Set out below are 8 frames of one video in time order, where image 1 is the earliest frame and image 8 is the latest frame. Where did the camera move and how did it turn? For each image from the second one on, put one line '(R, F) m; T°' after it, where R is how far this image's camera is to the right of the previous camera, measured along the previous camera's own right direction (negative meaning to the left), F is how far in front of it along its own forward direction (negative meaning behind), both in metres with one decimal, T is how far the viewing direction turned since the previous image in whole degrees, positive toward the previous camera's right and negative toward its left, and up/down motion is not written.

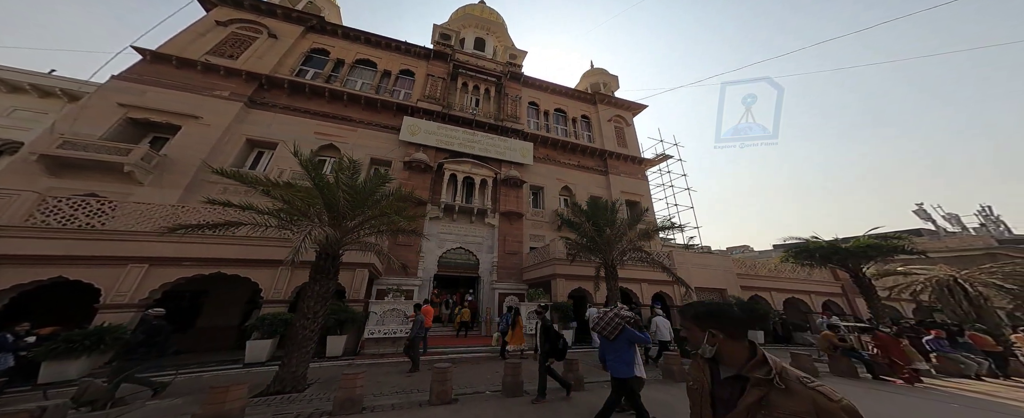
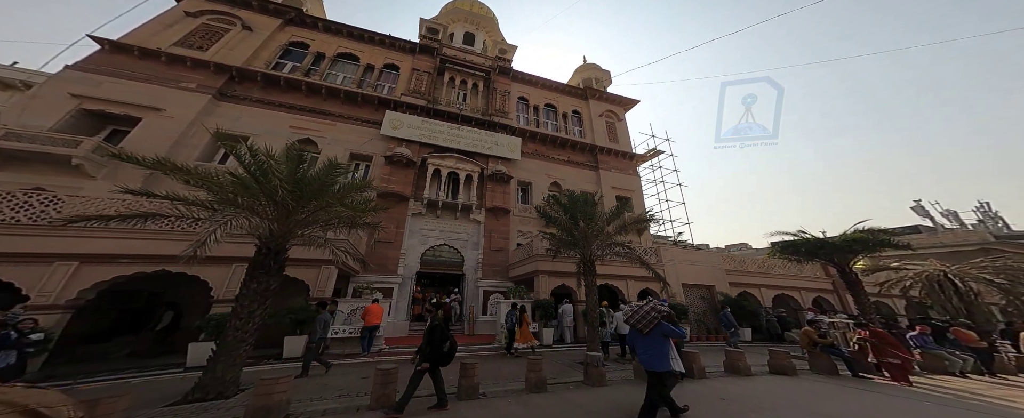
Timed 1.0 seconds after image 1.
(+0.8, +0.3) m; 0°
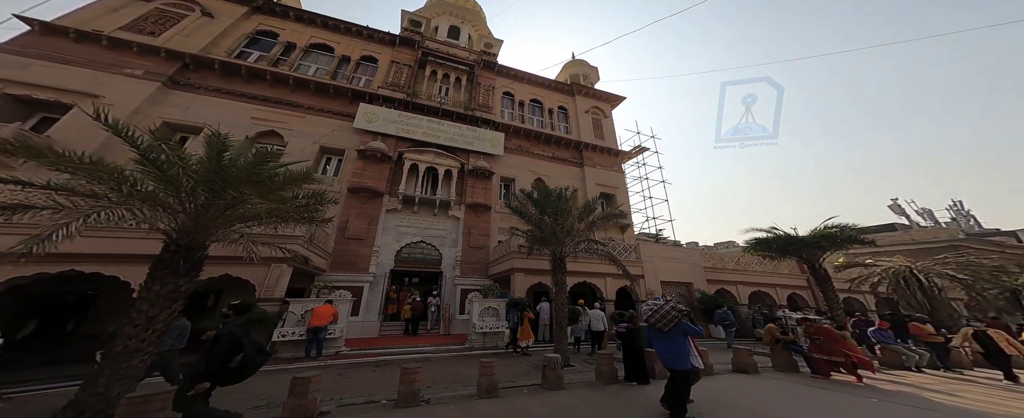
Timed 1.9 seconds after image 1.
(+0.8, +0.3) m; +2°
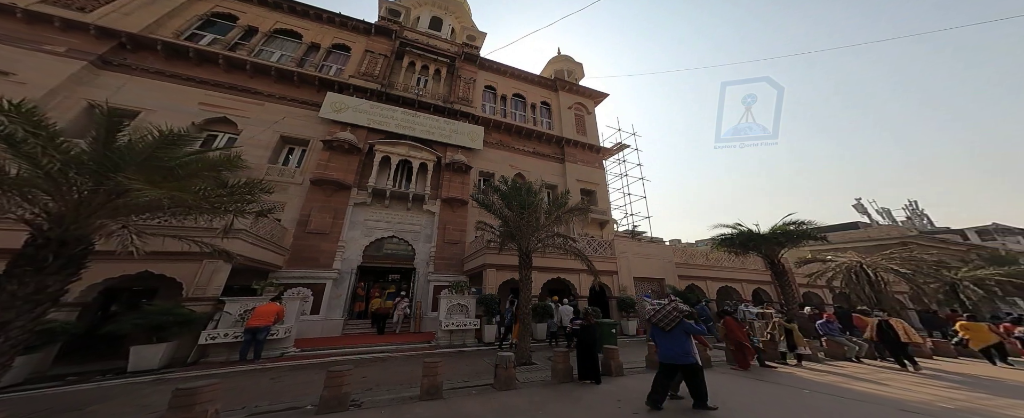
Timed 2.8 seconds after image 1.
(+0.6, +0.2) m; +3°
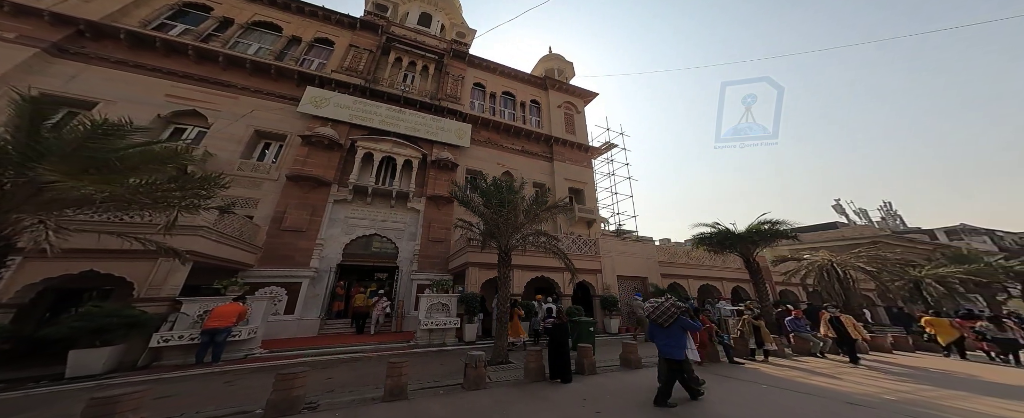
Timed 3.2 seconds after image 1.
(+0.4, +0.1) m; +2°
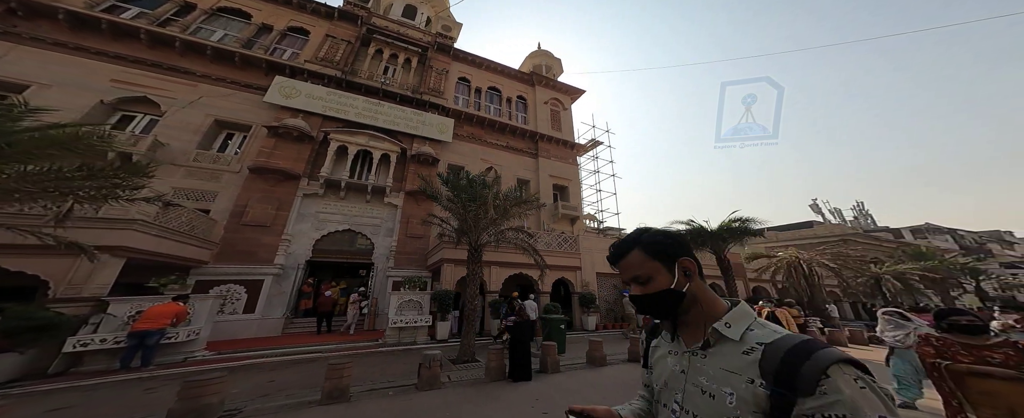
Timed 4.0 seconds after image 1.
(+0.6, +0.2) m; +2°
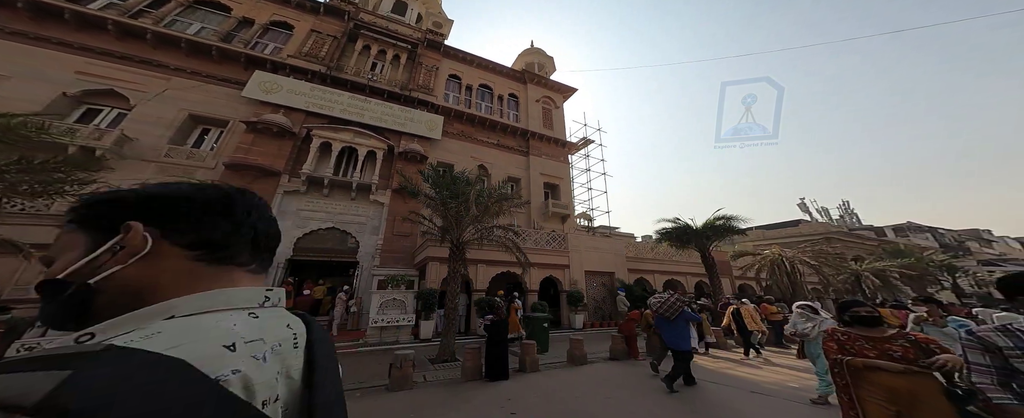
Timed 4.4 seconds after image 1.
(+0.4, +0.1) m; +1°
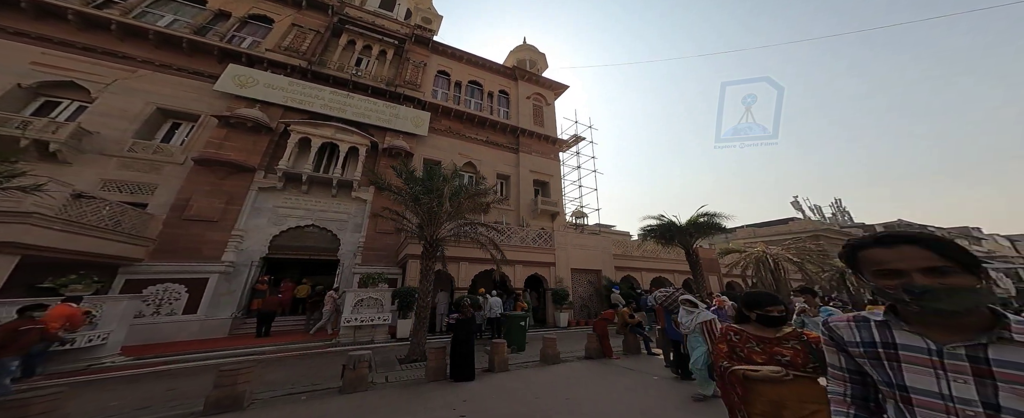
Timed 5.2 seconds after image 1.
(+0.6, +0.2) m; +1°
